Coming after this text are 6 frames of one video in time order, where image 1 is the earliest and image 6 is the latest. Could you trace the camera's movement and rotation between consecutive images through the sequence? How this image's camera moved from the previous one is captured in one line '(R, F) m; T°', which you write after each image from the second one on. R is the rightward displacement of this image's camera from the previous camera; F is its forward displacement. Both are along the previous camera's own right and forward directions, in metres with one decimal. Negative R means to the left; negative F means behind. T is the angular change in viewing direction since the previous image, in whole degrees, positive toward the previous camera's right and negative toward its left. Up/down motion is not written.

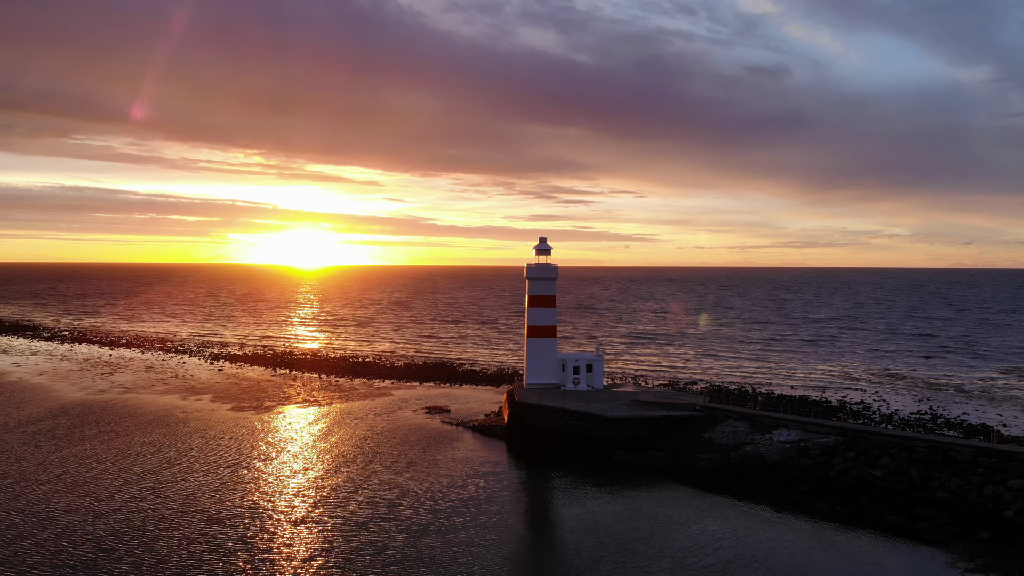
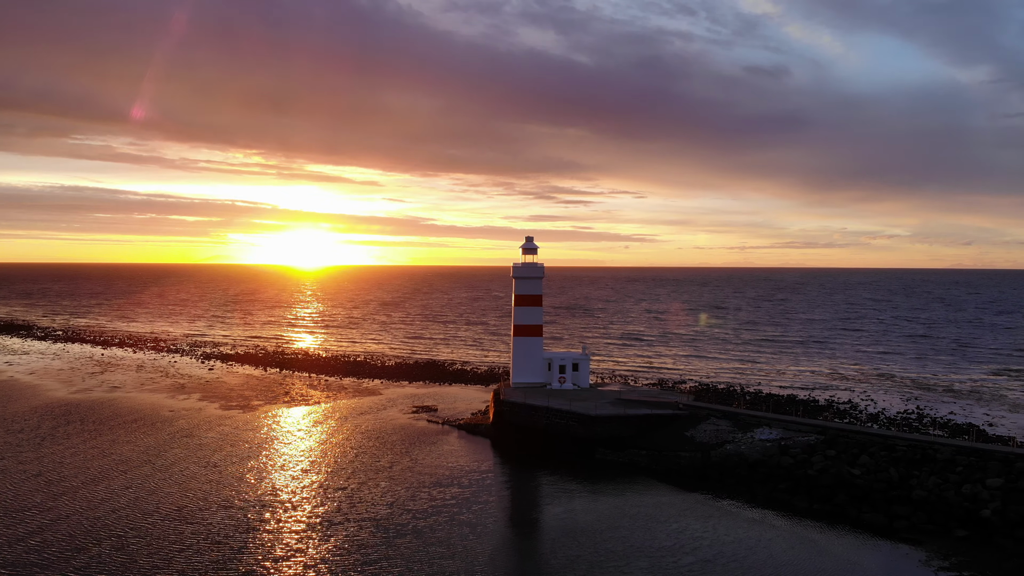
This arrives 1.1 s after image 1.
(+0.5, 0.0) m; 0°
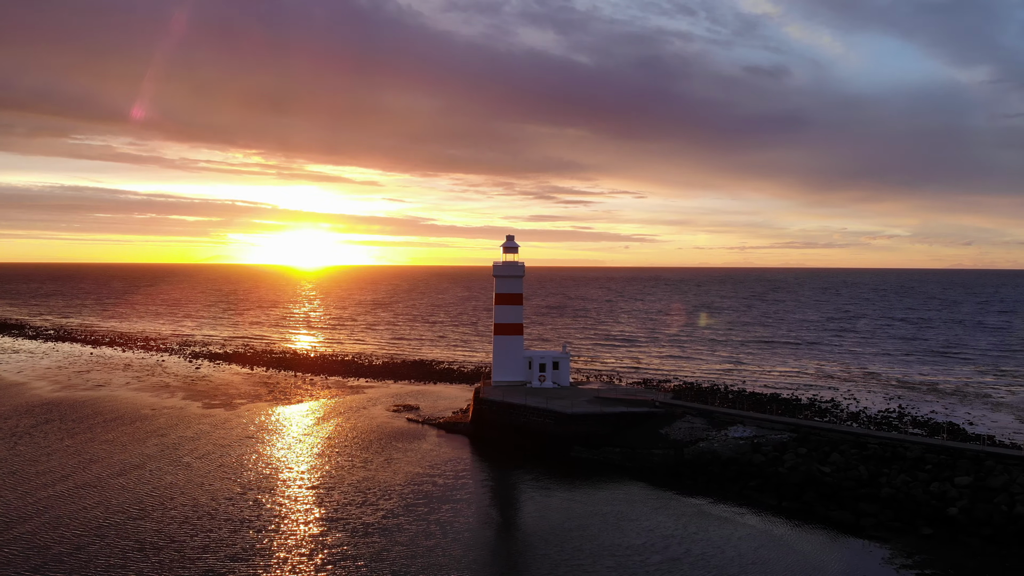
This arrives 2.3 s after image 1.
(+0.8, 0.0) m; 0°
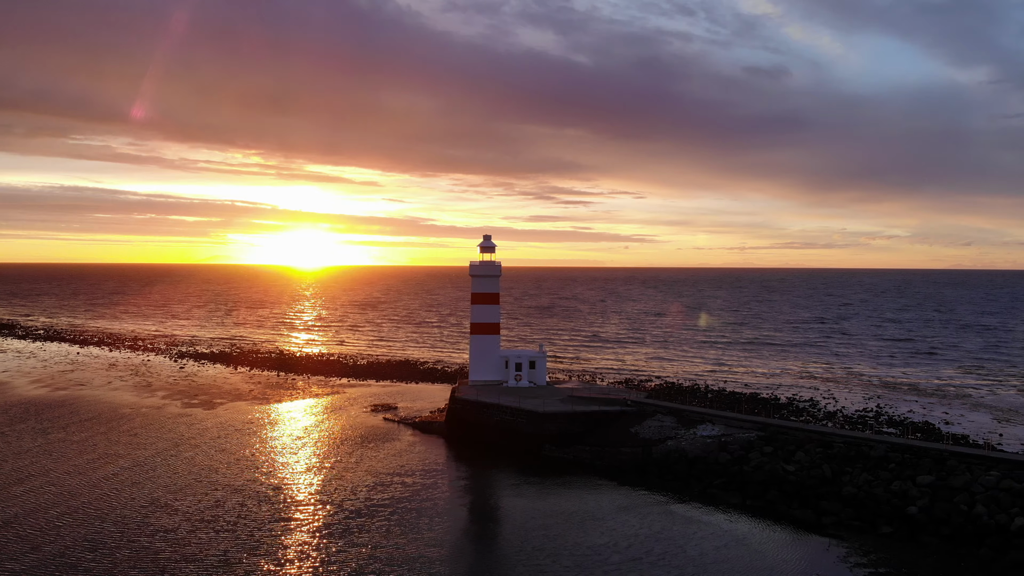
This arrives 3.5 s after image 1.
(+1.0, 0.0) m; 0°
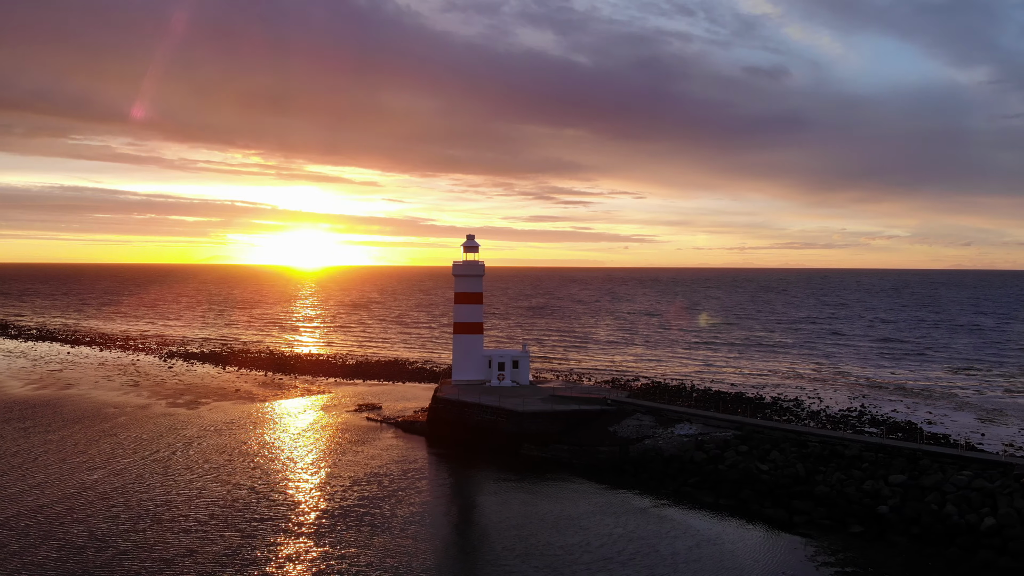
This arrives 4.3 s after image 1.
(+0.7, 0.0) m; 0°
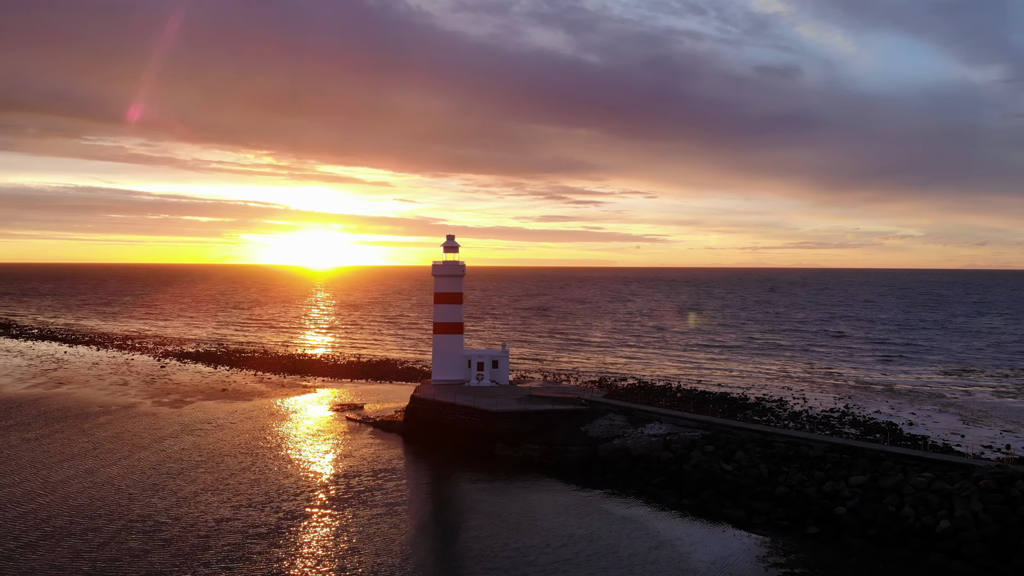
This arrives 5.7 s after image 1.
(+1.3, 0.0) m; -1°
